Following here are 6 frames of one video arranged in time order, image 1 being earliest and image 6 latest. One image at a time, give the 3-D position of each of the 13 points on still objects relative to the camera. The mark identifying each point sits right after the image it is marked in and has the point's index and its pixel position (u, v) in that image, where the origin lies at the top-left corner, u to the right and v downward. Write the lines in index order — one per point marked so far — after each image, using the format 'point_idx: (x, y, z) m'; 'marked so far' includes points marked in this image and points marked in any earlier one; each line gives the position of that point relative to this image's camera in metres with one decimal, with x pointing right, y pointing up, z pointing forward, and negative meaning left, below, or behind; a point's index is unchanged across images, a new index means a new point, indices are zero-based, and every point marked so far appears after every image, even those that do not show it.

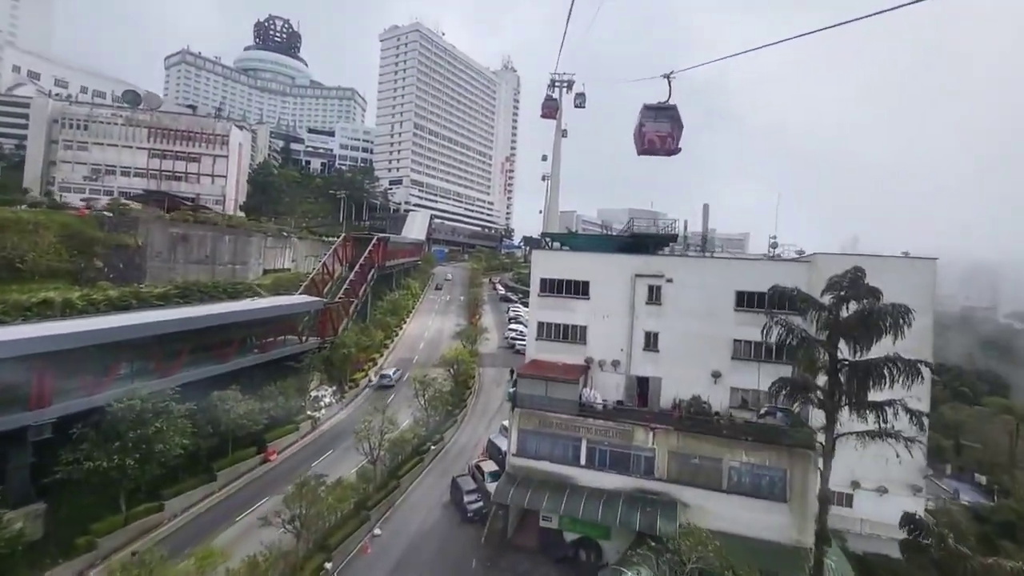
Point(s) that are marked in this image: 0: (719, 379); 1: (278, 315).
0: (+5.0, -2.2, +12.2) m
1: (-8.0, -1.0, +17.1) m
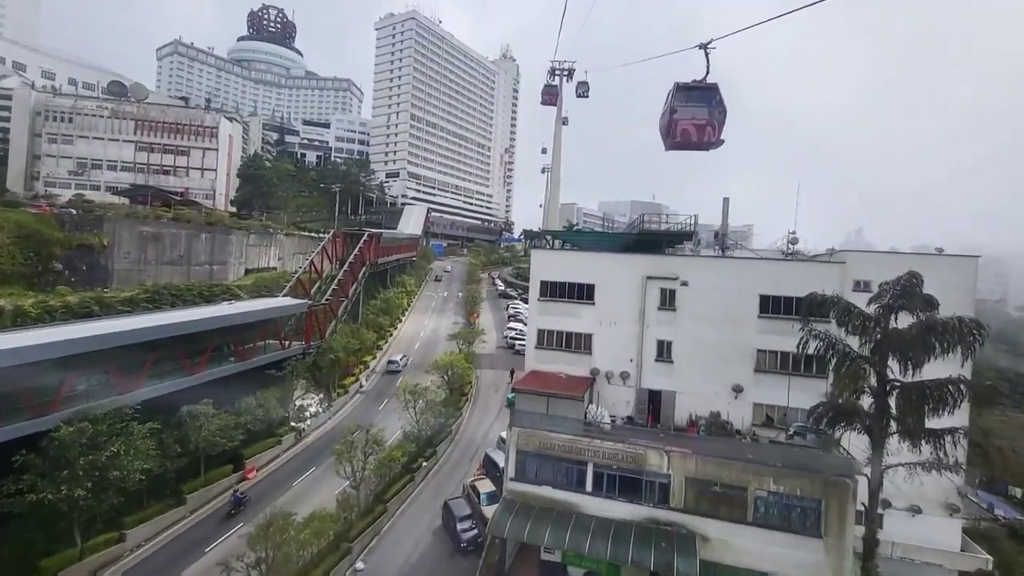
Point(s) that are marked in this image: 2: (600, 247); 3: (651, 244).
0: (+5.0, -2.3, +11.0) m
1: (-8.0, -1.0, +15.8) m
2: (+2.4, +1.1, +13.8) m
3: (+3.7, +1.2, +13.5) m
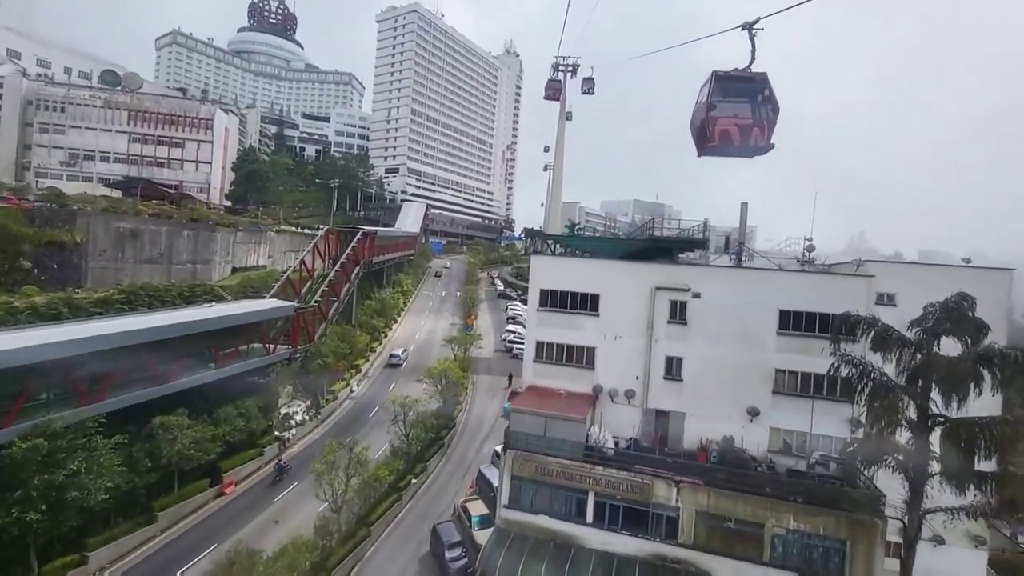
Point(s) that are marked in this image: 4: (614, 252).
0: (+4.9, -2.6, +10.1) m
1: (-8.1, -1.1, +14.9) m
2: (+2.4, +0.9, +12.9) m
3: (+3.7, +0.9, +12.6) m
4: (+2.6, +0.9, +12.9) m
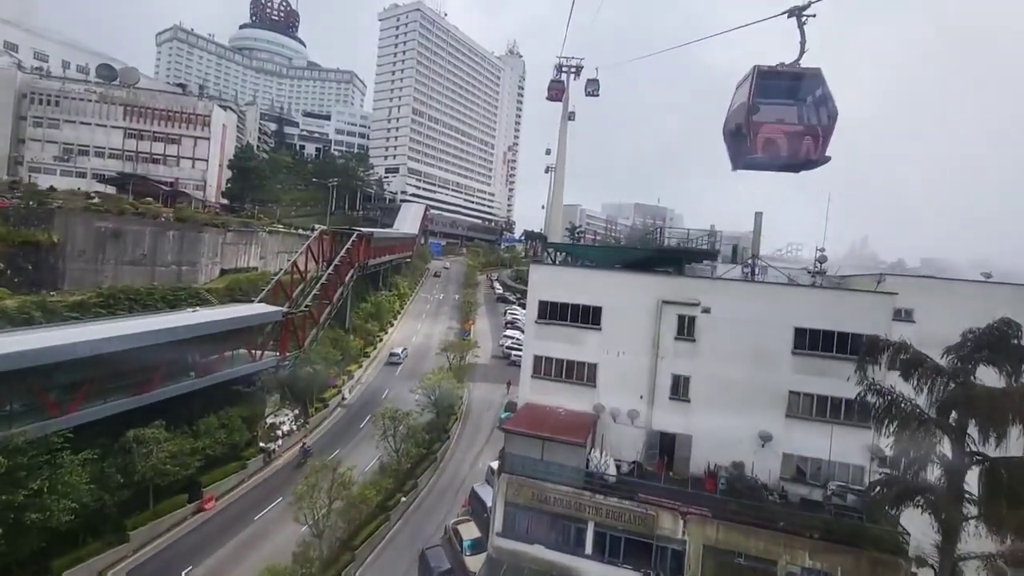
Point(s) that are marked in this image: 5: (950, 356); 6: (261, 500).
0: (+4.8, -2.9, +9.4) m
1: (-8.2, -1.2, +14.2) m
2: (+2.3, +0.6, +12.2) m
3: (+3.6, +0.6, +11.9) m
4: (+2.6, +0.7, +12.3) m
5: (+5.9, -0.9, +6.7) m
6: (-6.7, -5.7, +13.5) m
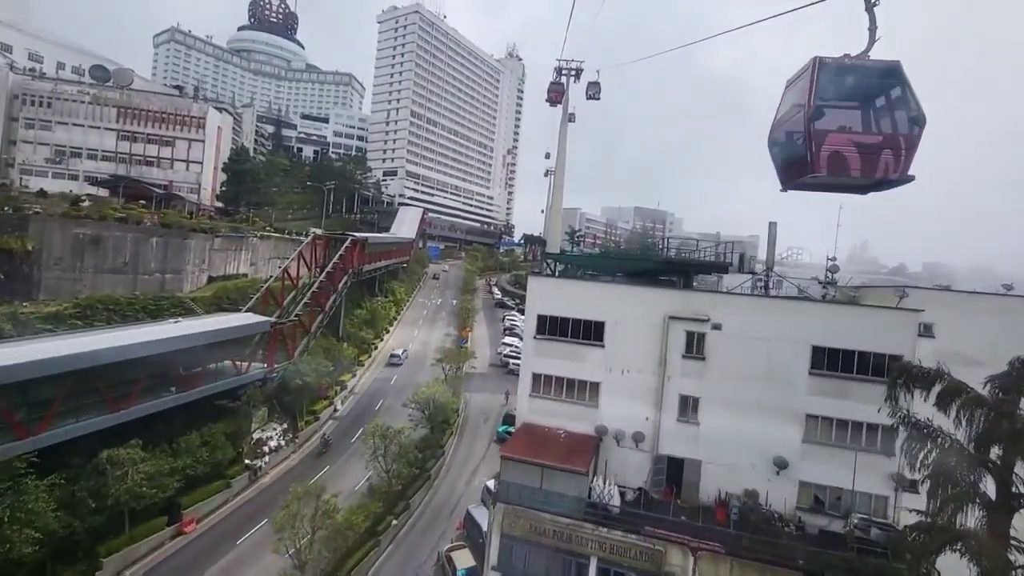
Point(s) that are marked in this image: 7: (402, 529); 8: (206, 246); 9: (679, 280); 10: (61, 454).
0: (+4.7, -3.2, +8.7) m
1: (-8.2, -1.5, +13.6) m
2: (+2.3, +0.3, +11.6) m
3: (+3.6, +0.4, +11.3) m
4: (+2.5, +0.4, +11.6) m
5: (+5.8, -1.1, +6.1) m
6: (-6.8, -5.9, +12.8) m
7: (-2.6, -5.8, +12.1) m
8: (-10.9, +1.5, +17.8) m
9: (+3.8, +0.2, +11.4) m
10: (-9.5, -3.5, +10.6) m
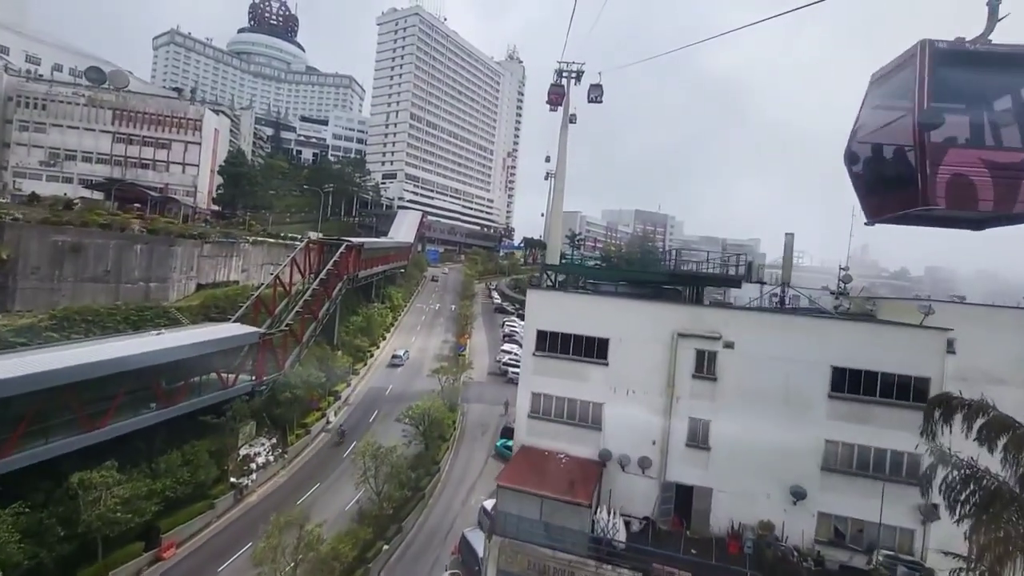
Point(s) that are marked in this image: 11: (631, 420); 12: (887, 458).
0: (+4.7, -3.4, +8.1) m
1: (-8.3, -1.7, +12.9) m
2: (+2.2, +0.1, +11.0) m
3: (+3.5, +0.1, +10.6) m
4: (+2.5, +0.1, +11.0) m
5: (+5.8, -1.4, +5.5) m
6: (-6.9, -6.2, +12.2) m
7: (-2.7, -6.0, +11.4) m
8: (-10.9, +1.2, +17.2) m
9: (+3.8, -0.1, +10.7) m
10: (-9.5, -3.7, +10.0) m
11: (+2.1, -2.3, +8.9) m
12: (+5.9, -2.6, +7.9) m
